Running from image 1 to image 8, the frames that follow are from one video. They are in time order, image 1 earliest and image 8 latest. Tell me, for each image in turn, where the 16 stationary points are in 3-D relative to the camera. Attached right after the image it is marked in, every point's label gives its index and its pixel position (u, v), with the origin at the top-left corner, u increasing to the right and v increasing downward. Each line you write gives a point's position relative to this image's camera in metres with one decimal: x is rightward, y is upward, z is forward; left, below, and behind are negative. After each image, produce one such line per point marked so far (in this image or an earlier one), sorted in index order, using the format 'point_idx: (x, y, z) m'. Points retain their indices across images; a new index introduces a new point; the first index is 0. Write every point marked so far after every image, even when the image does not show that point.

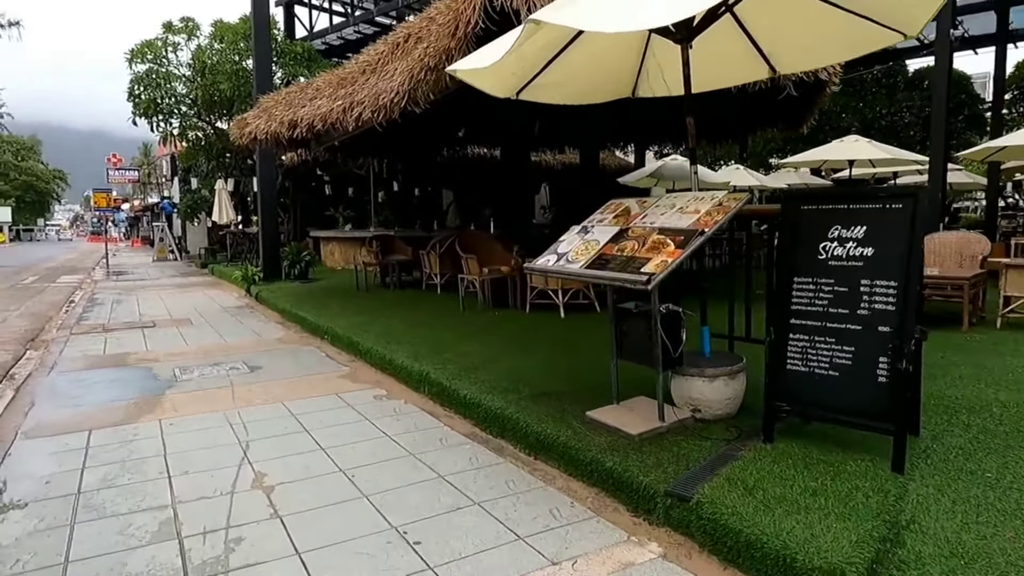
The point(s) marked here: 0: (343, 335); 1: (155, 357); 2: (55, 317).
0: (-1.5, -0.4, +5.9) m
1: (-3.1, -0.6, +5.8) m
2: (-6.4, -0.4, +9.3) m
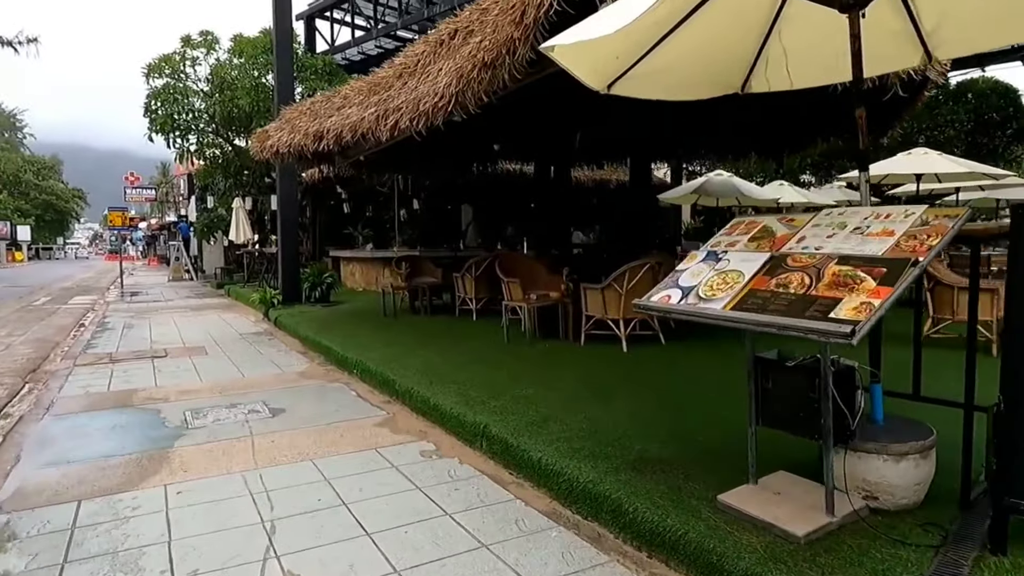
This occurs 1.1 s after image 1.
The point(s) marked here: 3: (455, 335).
0: (-1.1, -0.7, +5.2) m
1: (-2.7, -0.8, +5.1) m
2: (-5.9, -0.7, +8.7) m
3: (-0.6, -0.5, +6.5) m
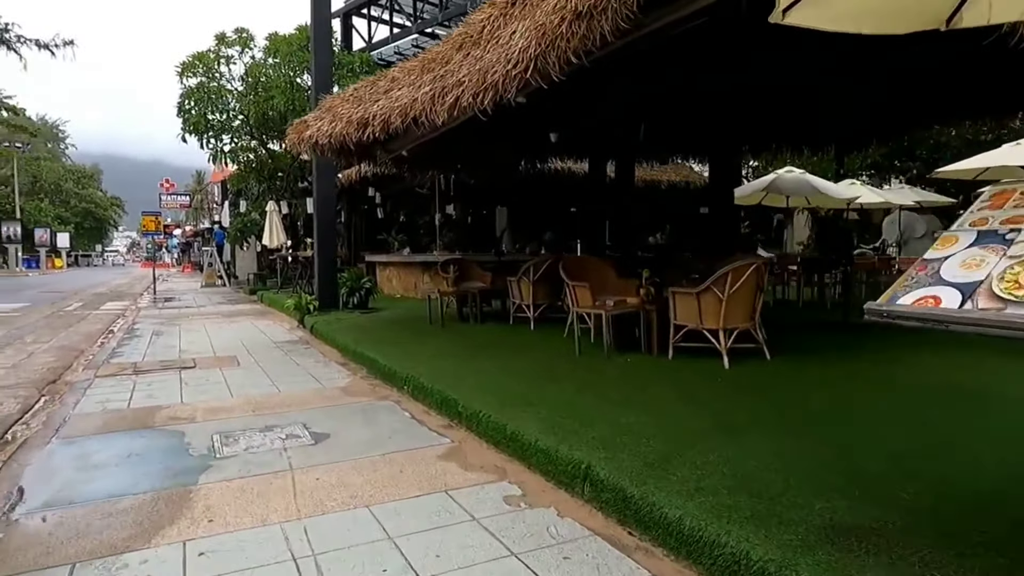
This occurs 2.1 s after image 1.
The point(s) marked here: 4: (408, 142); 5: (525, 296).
0: (-0.5, -0.7, +4.5) m
1: (-2.1, -0.9, +4.5) m
2: (-5.2, -0.8, +8.1) m
3: (0.0, -0.5, +5.7) m
4: (-1.0, +1.4, +6.5) m
5: (+0.1, -0.1, +6.8) m
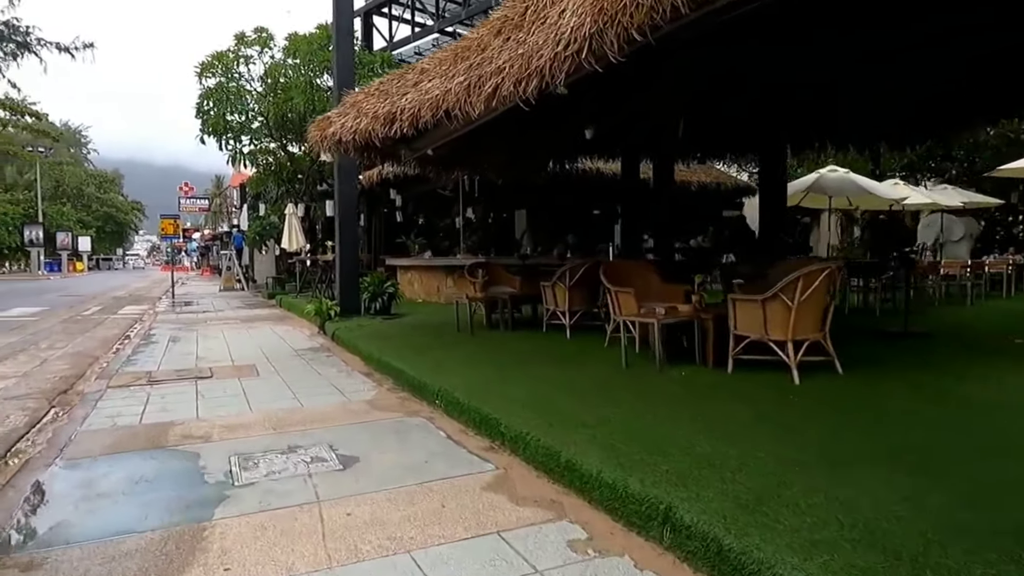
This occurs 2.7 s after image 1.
0: (-0.3, -0.7, +4.1) m
1: (-1.9, -0.9, +4.1) m
2: (-4.8, -0.8, +7.8) m
3: (+0.3, -0.5, +5.3) m
4: (-0.7, +1.4, +6.1) m
5: (+0.5, -0.1, +6.4) m
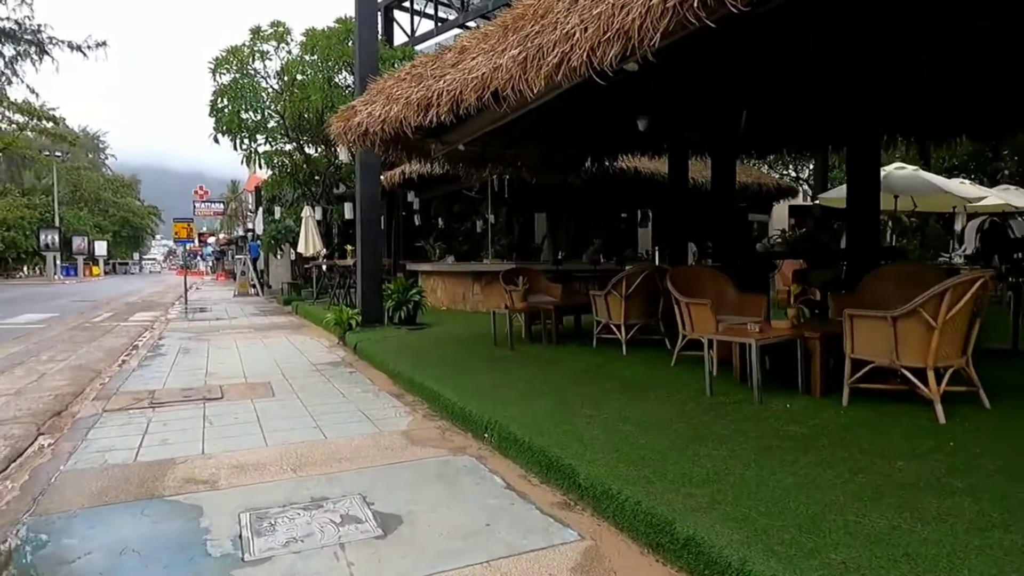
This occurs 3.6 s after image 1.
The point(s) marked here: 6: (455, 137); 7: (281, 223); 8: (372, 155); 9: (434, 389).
0: (+0.1, -0.8, +3.3) m
1: (-1.5, -1.0, +3.4) m
2: (-4.4, -0.9, +7.2) m
3: (+0.7, -0.6, +4.5) m
4: (-0.3, +1.3, +5.4) m
5: (+0.9, -0.2, +5.6) m
6: (-0.6, +1.5, +6.4) m
7: (-5.8, +1.6, +16.9) m
8: (-1.8, +1.7, +8.5) m
9: (-0.6, -0.7, +4.8) m
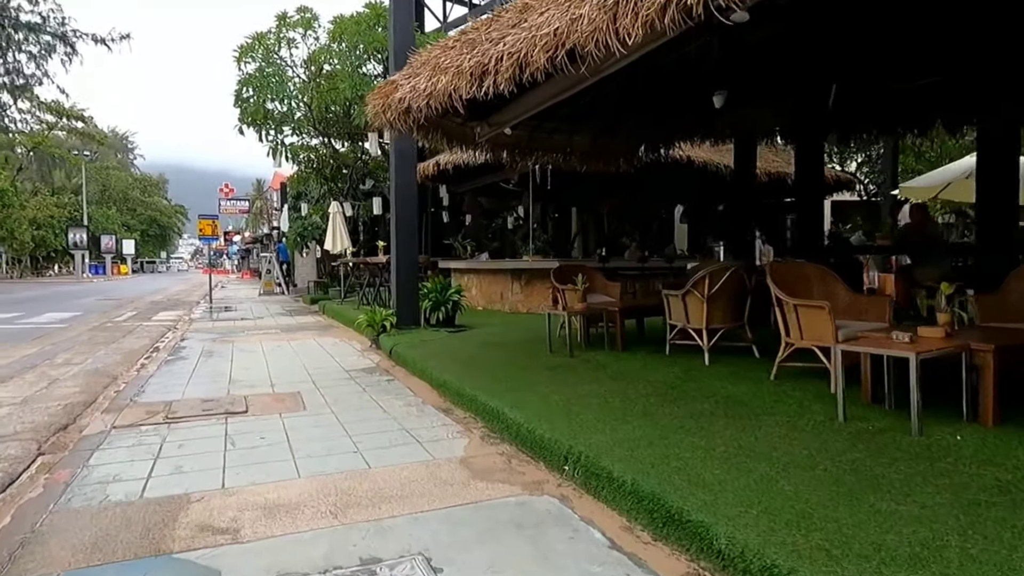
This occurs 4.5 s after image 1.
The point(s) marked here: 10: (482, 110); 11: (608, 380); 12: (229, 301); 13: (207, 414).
0: (+0.5, -0.8, +2.6) m
1: (-1.1, -0.9, +2.7) m
2: (-3.9, -0.9, +6.6) m
3: (+1.1, -0.6, +3.8) m
4: (+0.2, +1.3, +4.7) m
5: (+1.3, -0.2, +4.8) m
6: (-0.1, +1.5, +5.7) m
7: (-5.0, +1.7, +16.4) m
8: (-1.2, +1.7, +7.8) m
9: (-0.1, -0.7, +4.1) m
10: (-0.3, +1.7, +6.2) m
11: (+0.6, -0.6, +4.4) m
12: (-7.7, -0.4, +18.0) m
13: (-2.1, -0.9, +4.6) m
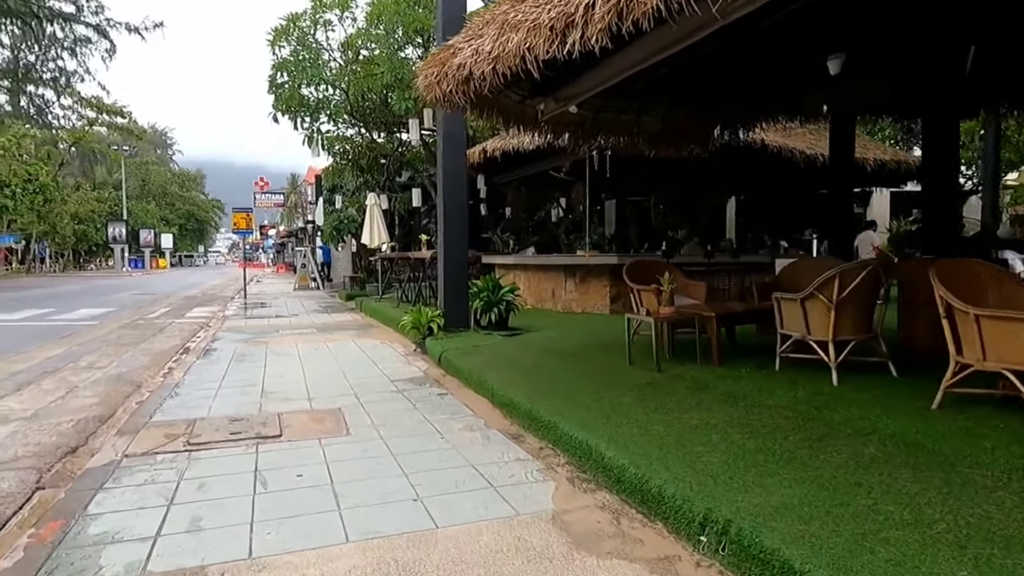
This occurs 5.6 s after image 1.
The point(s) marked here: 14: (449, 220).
0: (+0.9, -0.8, +1.7) m
1: (-0.7, -1.0, +1.9) m
2: (-3.3, -0.9, +6.0) m
3: (+1.6, -0.6, +2.9) m
4: (+0.7, +1.3, +3.8) m
5: (+1.8, -0.2, +4.0) m
6: (+0.5, +1.5, +4.9) m
7: (-4.0, +1.8, +15.8) m
8: (-0.6, +1.7, +7.0) m
9: (+0.3, -0.7, +3.3) m
10: (+0.3, +1.7, +5.4) m
11: (+1.1, -0.6, +3.6) m
12: (-6.5, -0.2, +17.6) m
13: (-1.6, -0.9, +3.9) m
14: (-0.7, +0.7, +7.0) m
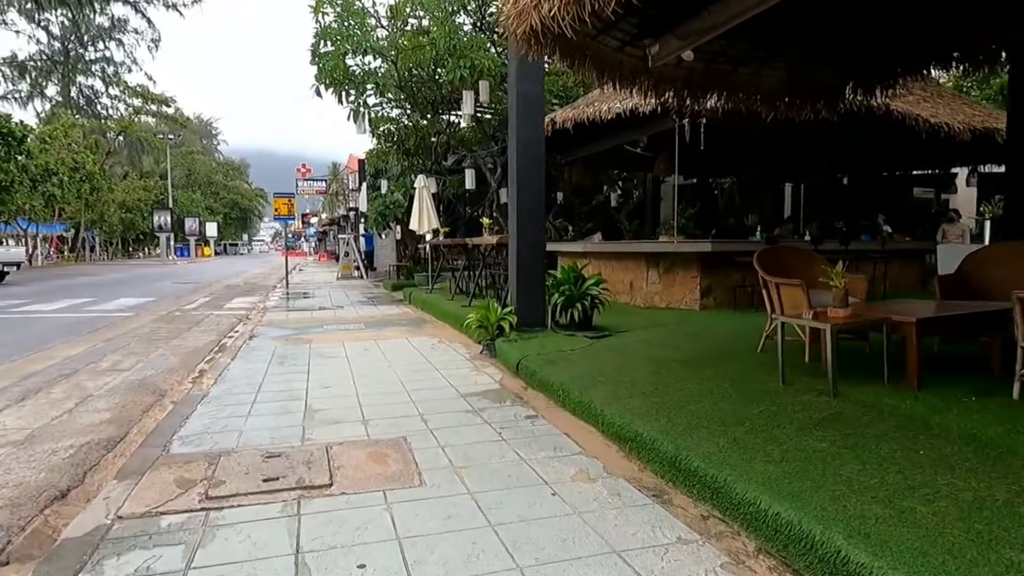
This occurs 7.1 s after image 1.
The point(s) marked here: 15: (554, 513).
0: (+1.3, -0.8, +0.5) m
1: (-0.2, -1.0, +0.8) m
2: (-2.6, -0.8, +5.0) m
3: (+2.1, -0.6, +1.7) m
4: (+1.3, +1.3, +2.6) m
5: (+2.4, -0.2, +2.7) m
6: (+1.1, +1.5, +3.7) m
7: (-2.7, +2.0, +14.8) m
8: (+0.2, +1.8, +5.9) m
9: (+0.9, -0.7, +2.1) m
10: (+1.0, +1.7, +4.2) m
11: (+1.7, -0.6, +2.4) m
12: (-5.2, 0.0, +16.8) m
13: (-1.0, -0.9, +2.8) m
14: (+0.1, +0.7, +5.9) m
15: (+0.2, -0.9, +2.6) m
